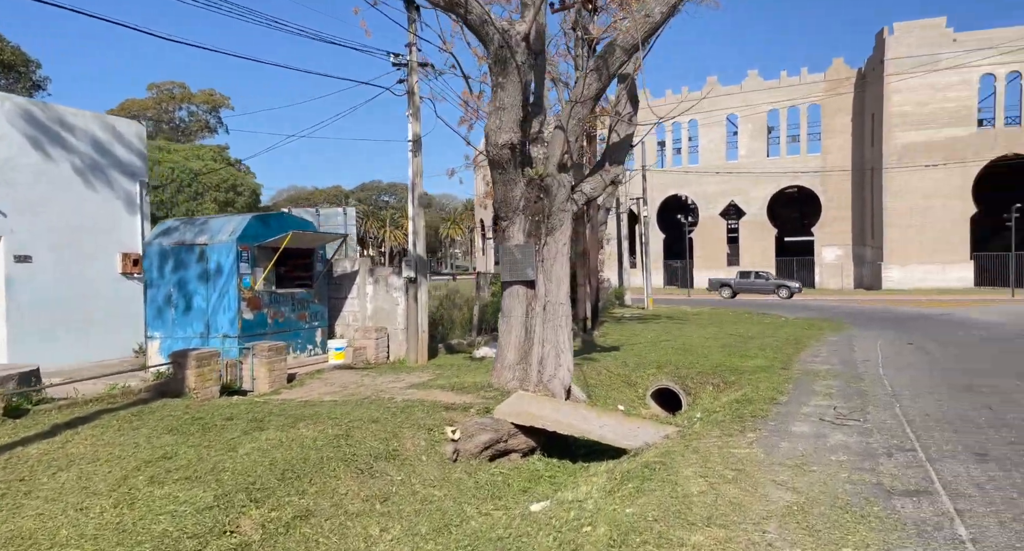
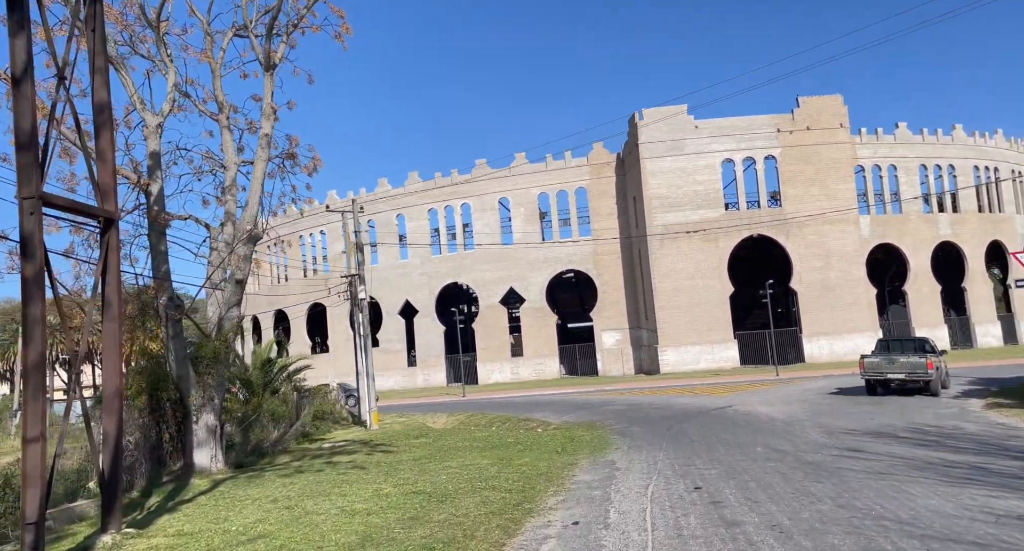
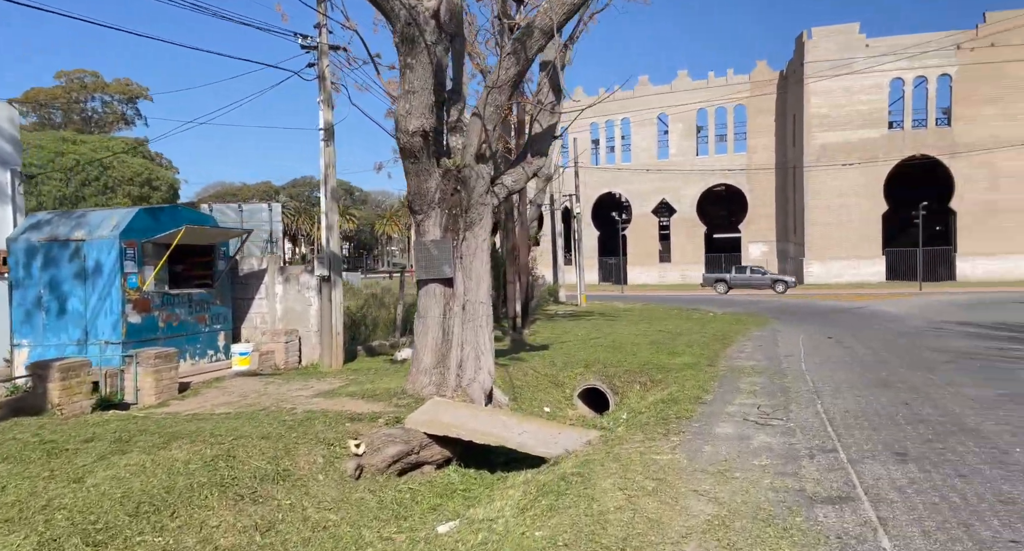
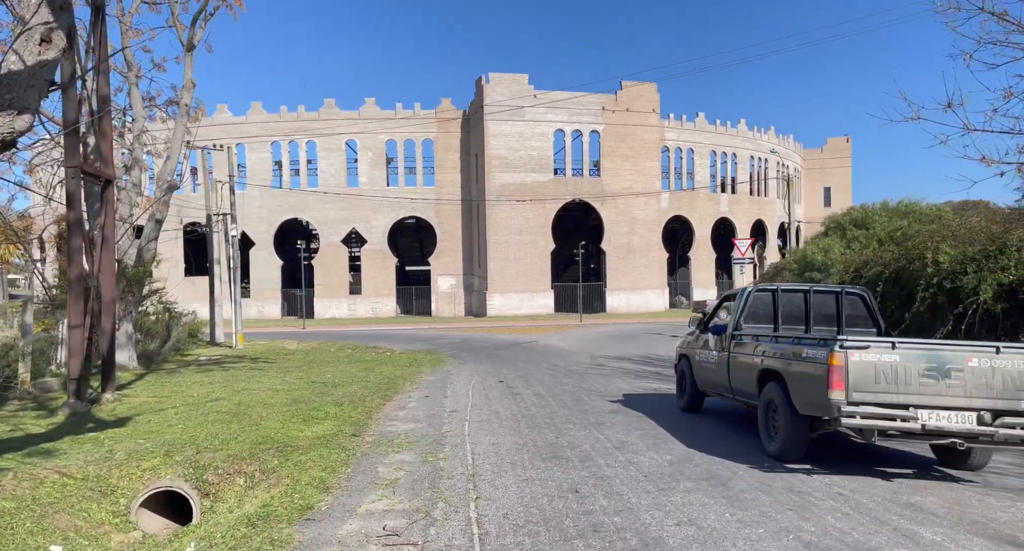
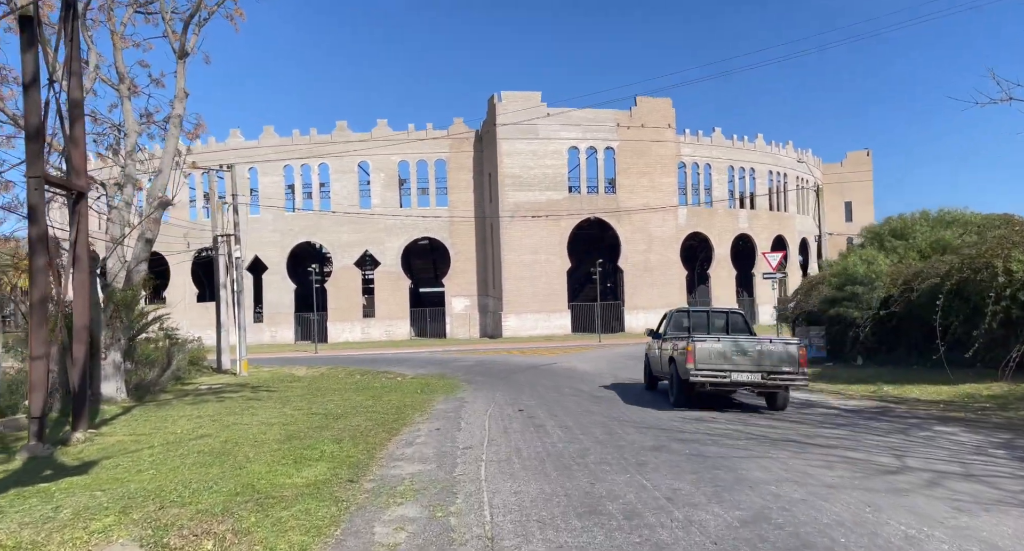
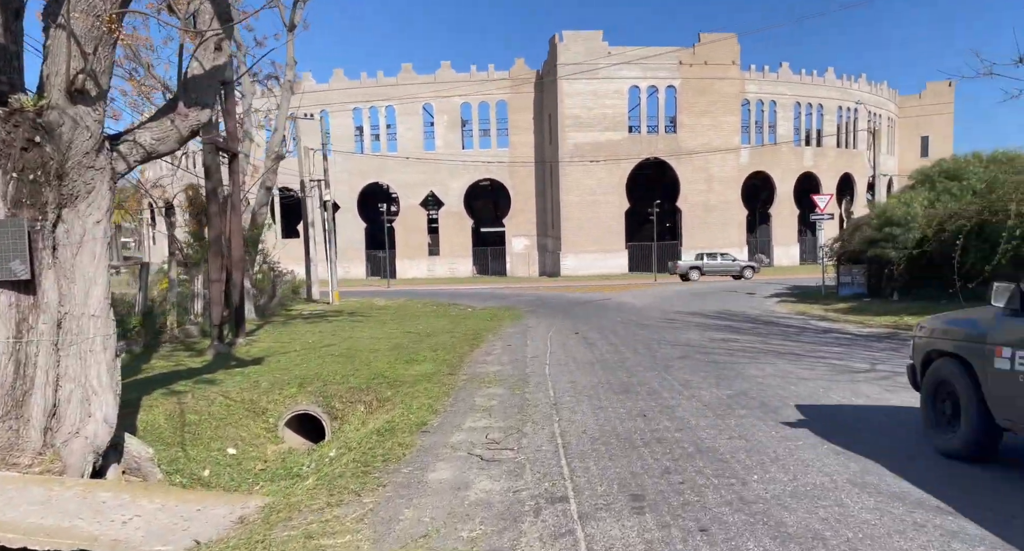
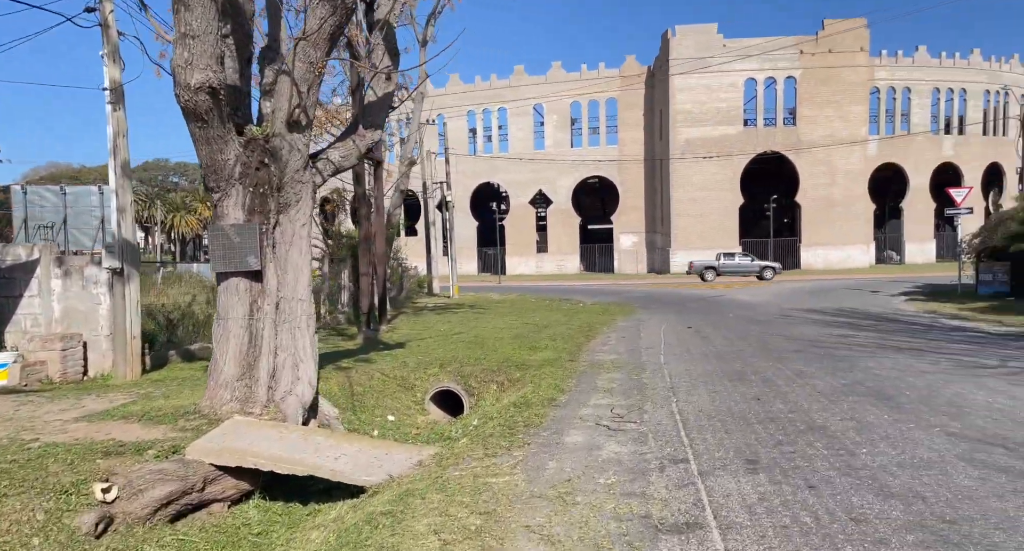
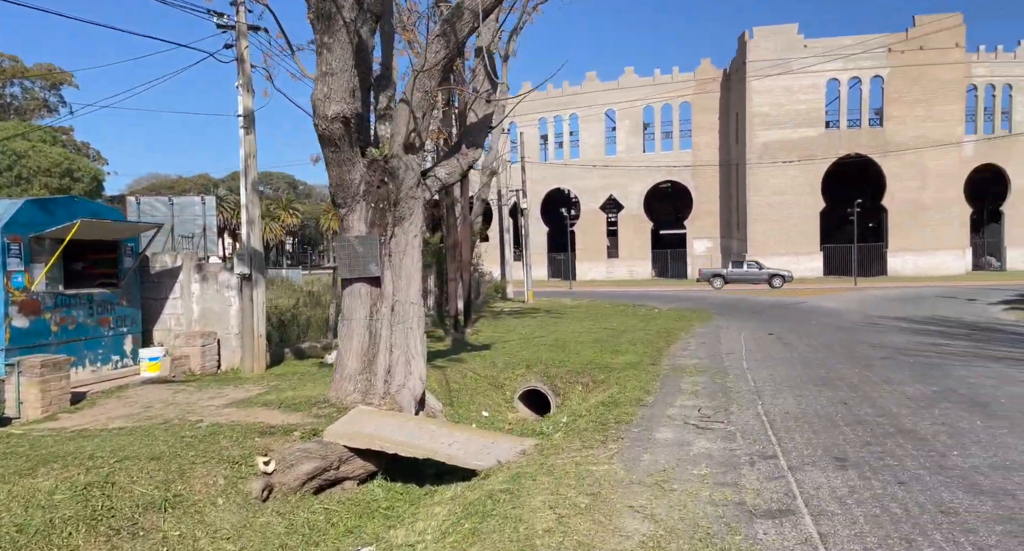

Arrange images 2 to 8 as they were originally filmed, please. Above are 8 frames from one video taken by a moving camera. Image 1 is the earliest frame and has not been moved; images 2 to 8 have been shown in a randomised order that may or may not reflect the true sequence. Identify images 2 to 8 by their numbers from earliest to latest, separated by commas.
3, 8, 7, 6, 4, 5, 2
